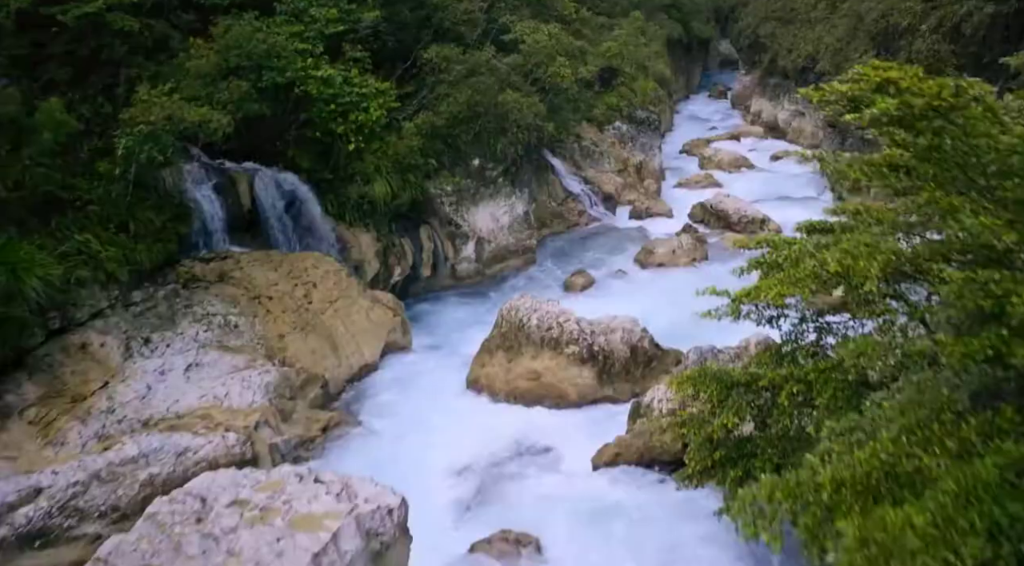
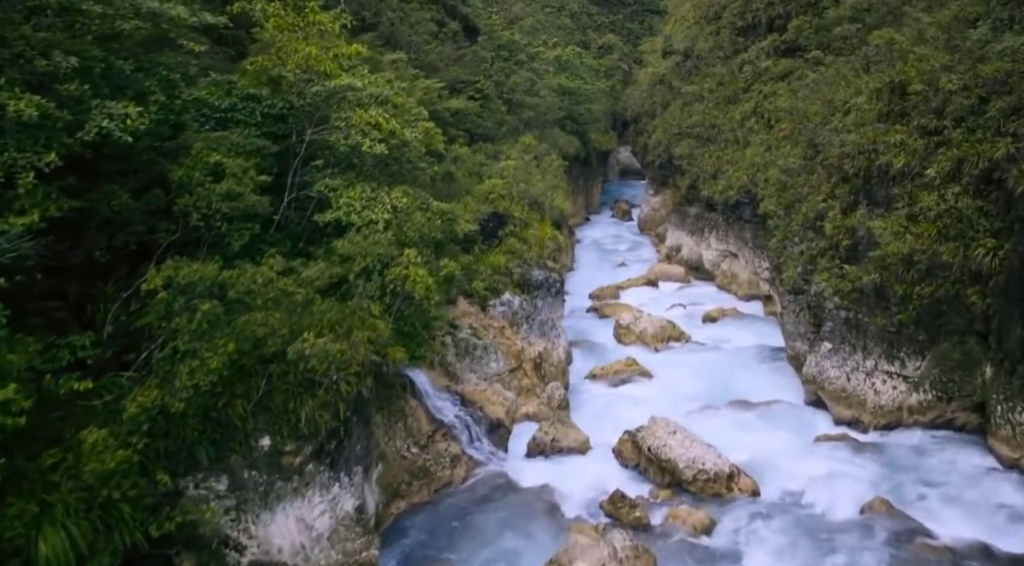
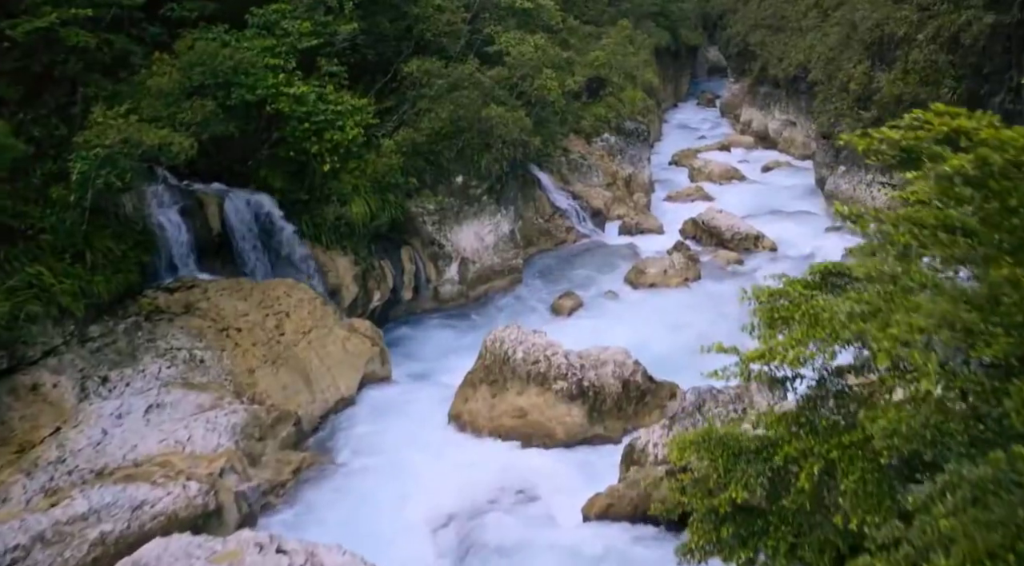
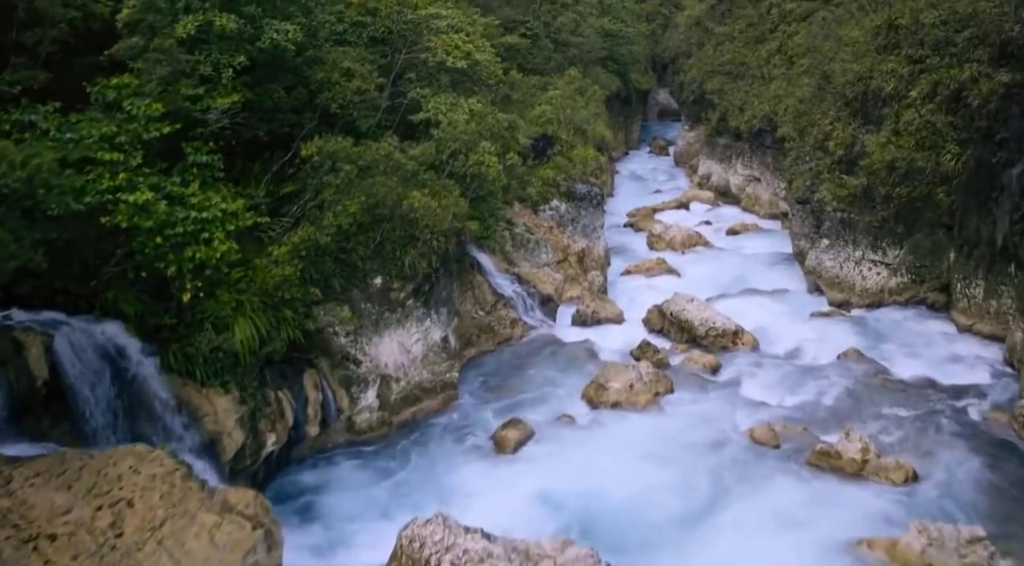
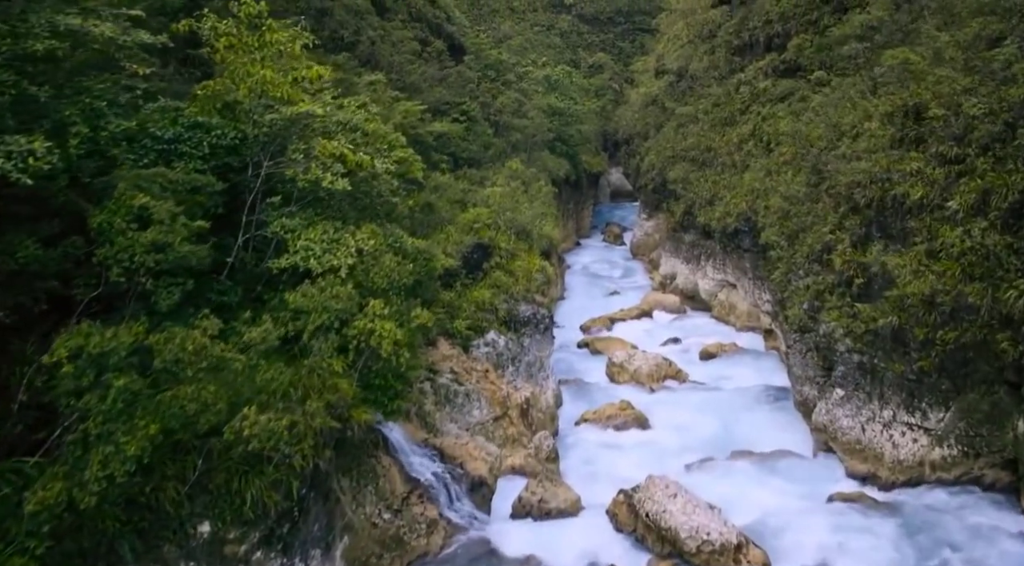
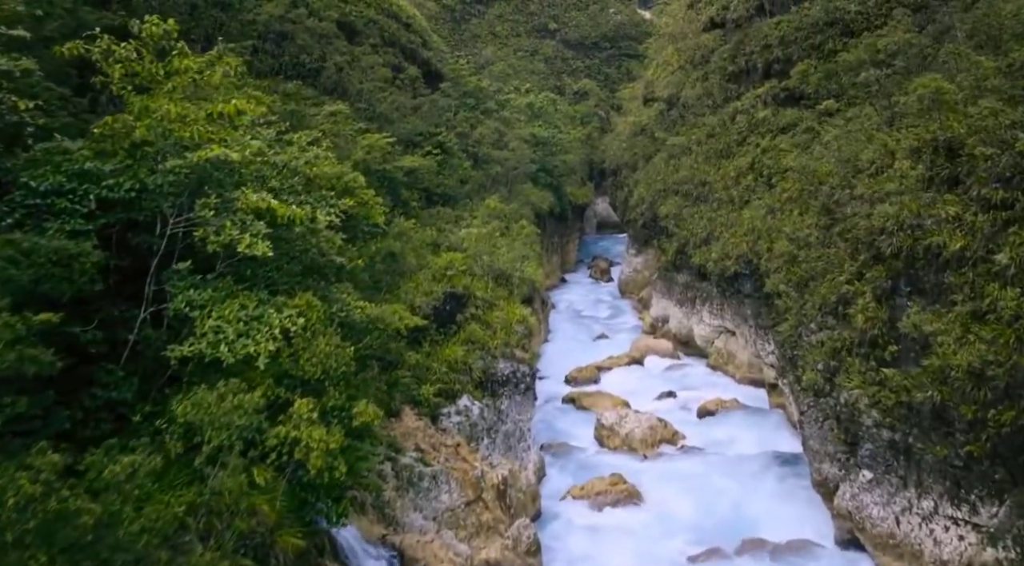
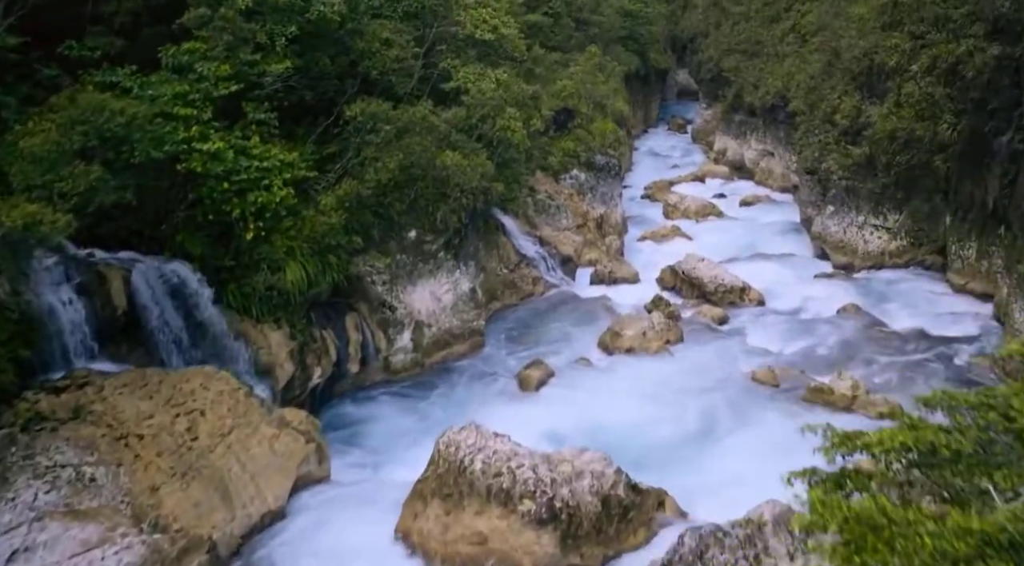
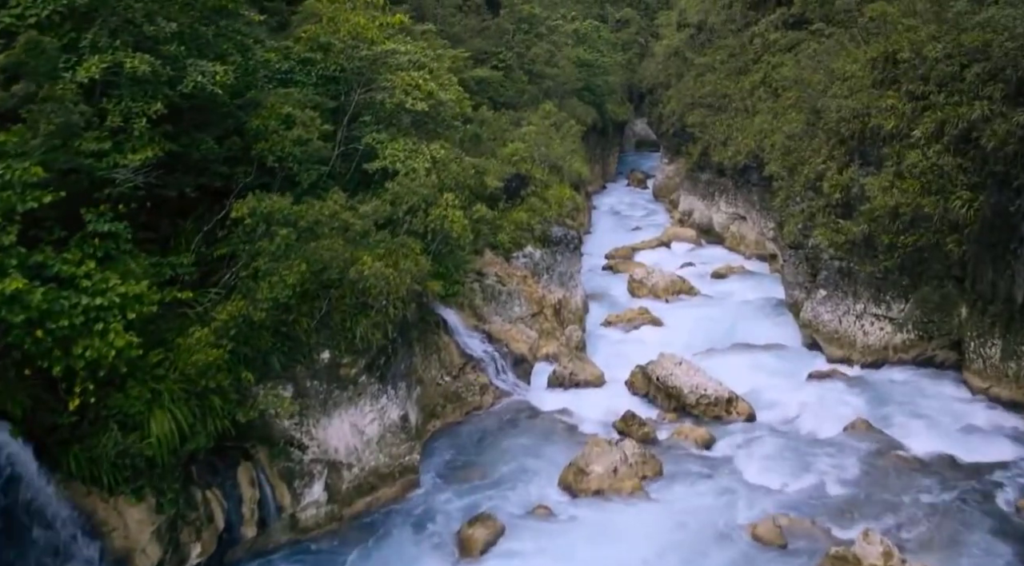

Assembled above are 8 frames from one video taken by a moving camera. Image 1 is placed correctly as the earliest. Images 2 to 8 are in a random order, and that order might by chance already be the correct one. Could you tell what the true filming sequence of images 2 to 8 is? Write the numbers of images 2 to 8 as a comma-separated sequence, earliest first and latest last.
3, 7, 4, 8, 2, 5, 6
